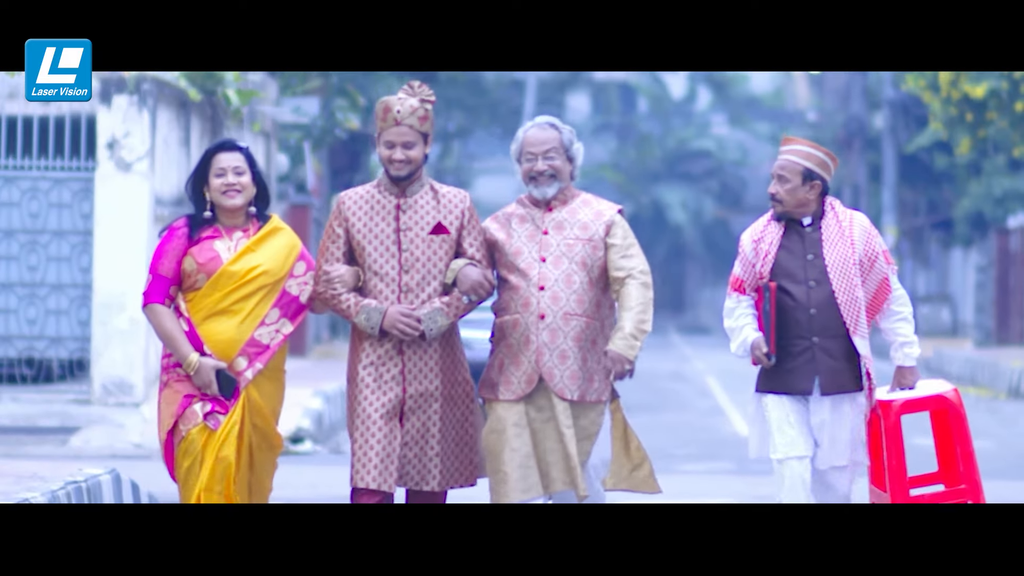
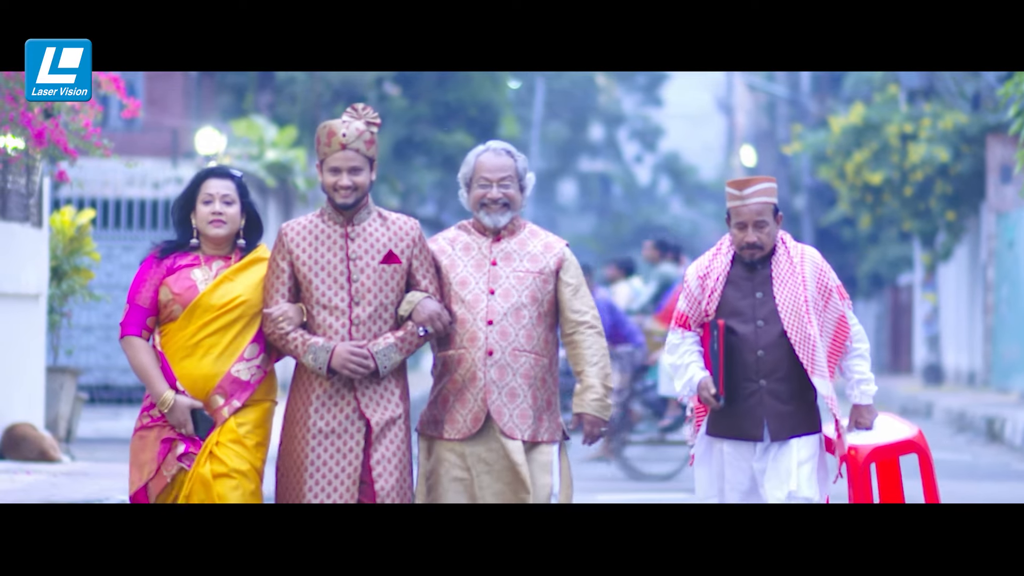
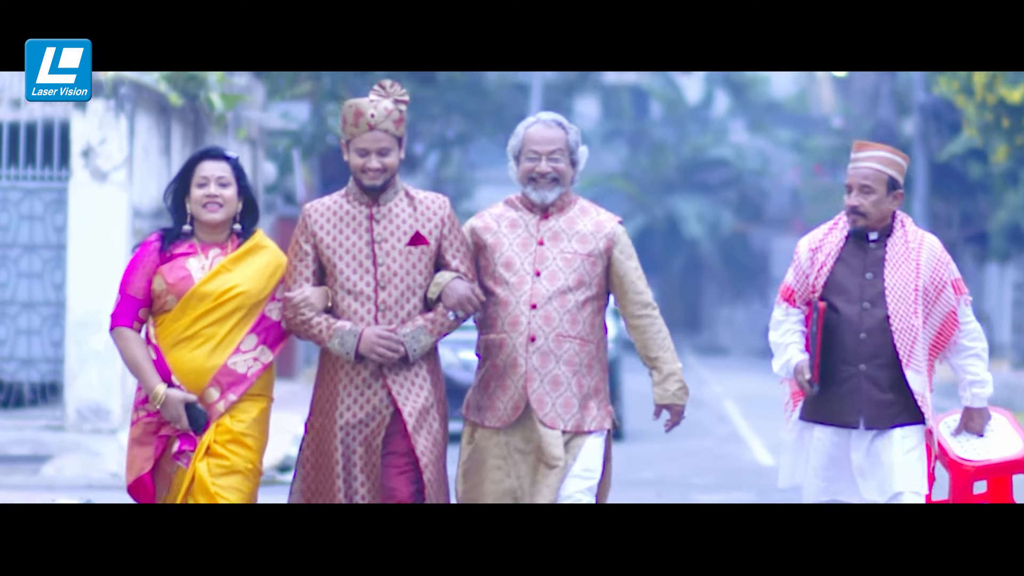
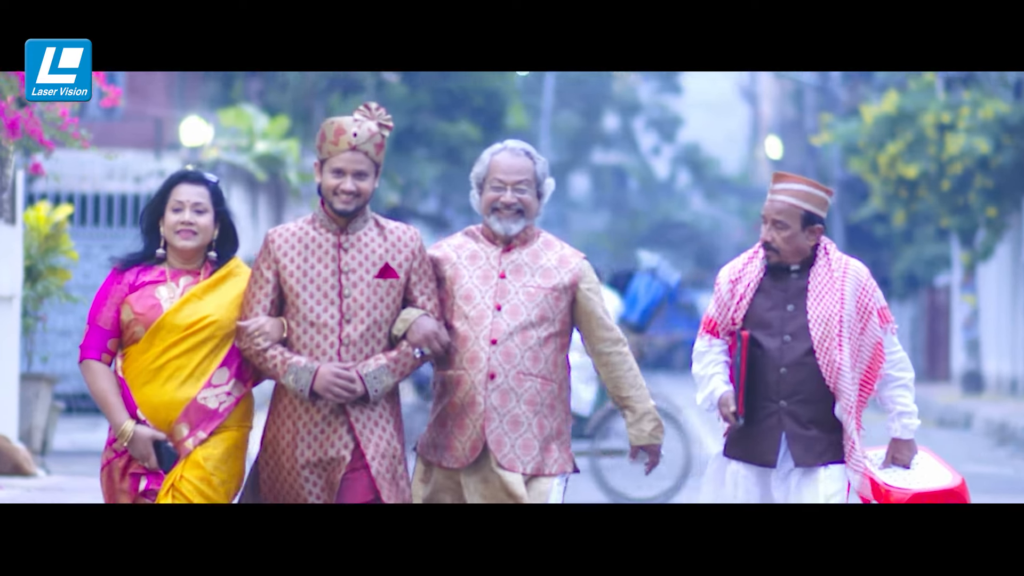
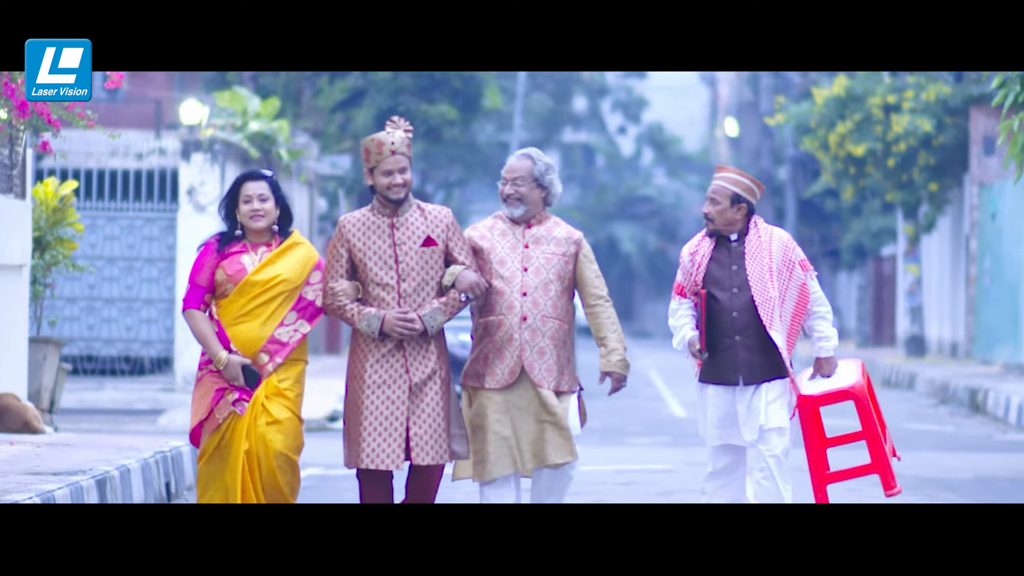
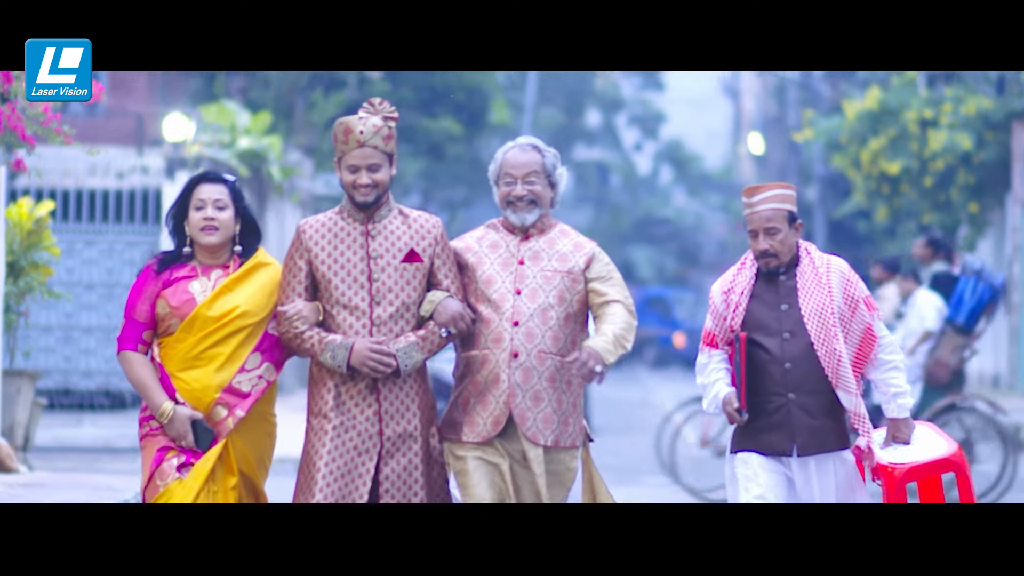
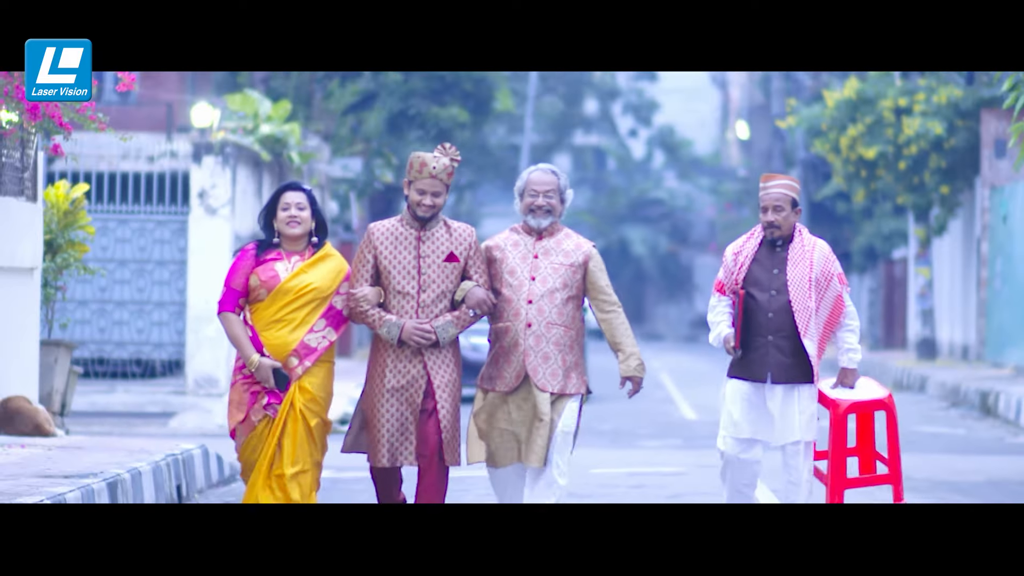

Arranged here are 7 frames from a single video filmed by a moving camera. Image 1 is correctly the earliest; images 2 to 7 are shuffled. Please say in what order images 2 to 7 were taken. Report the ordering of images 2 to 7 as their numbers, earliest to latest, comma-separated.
3, 7, 5, 6, 2, 4
